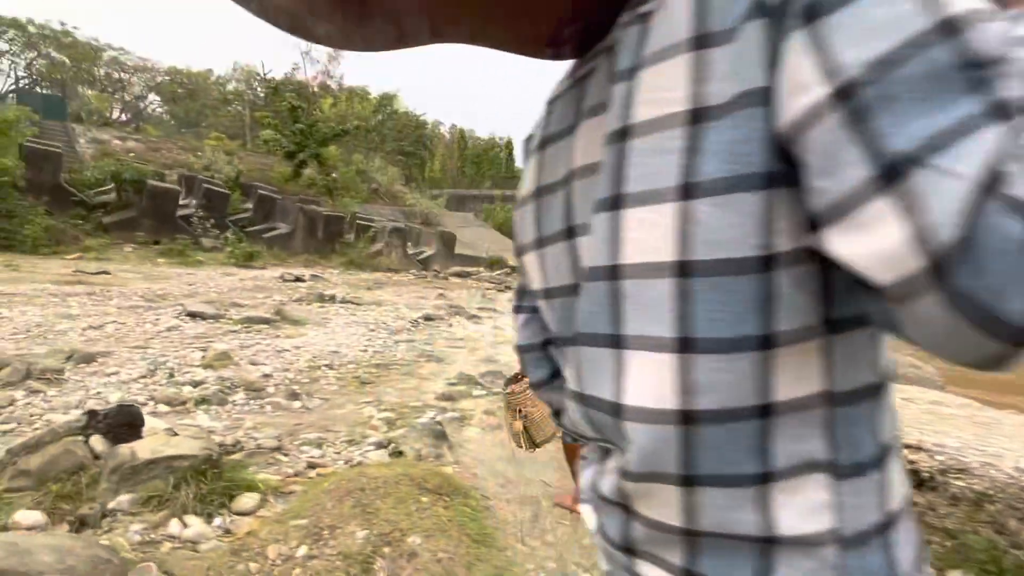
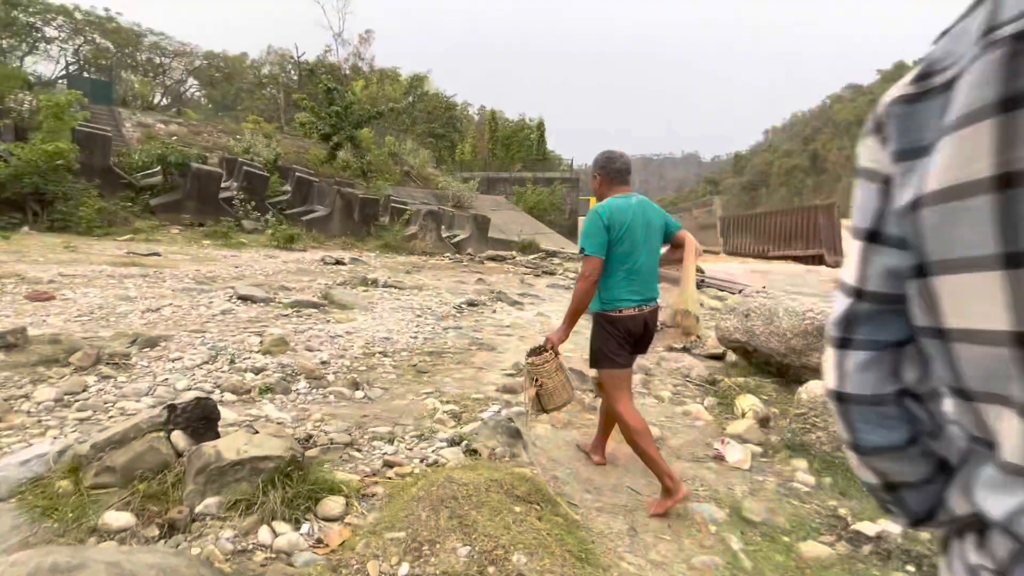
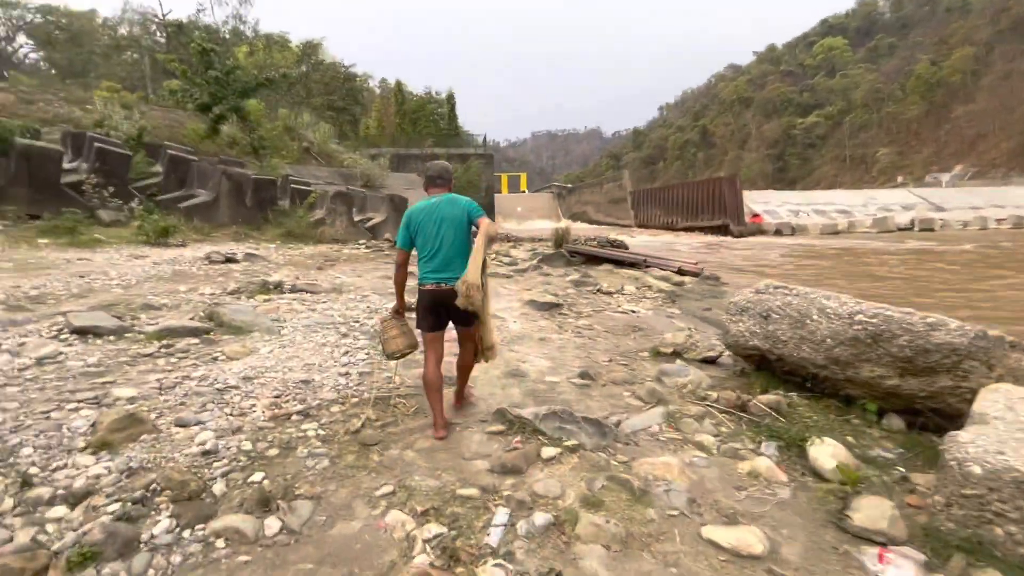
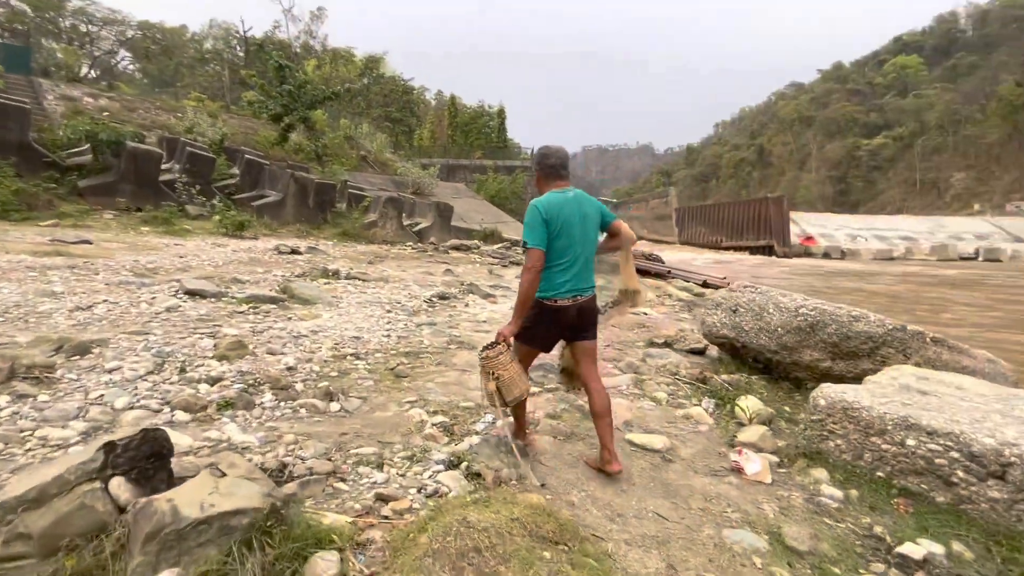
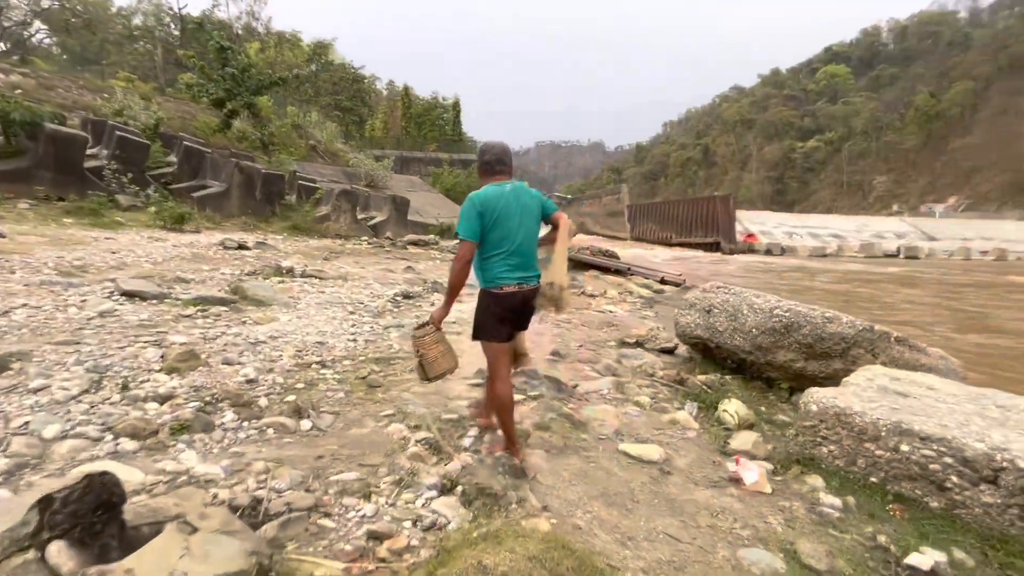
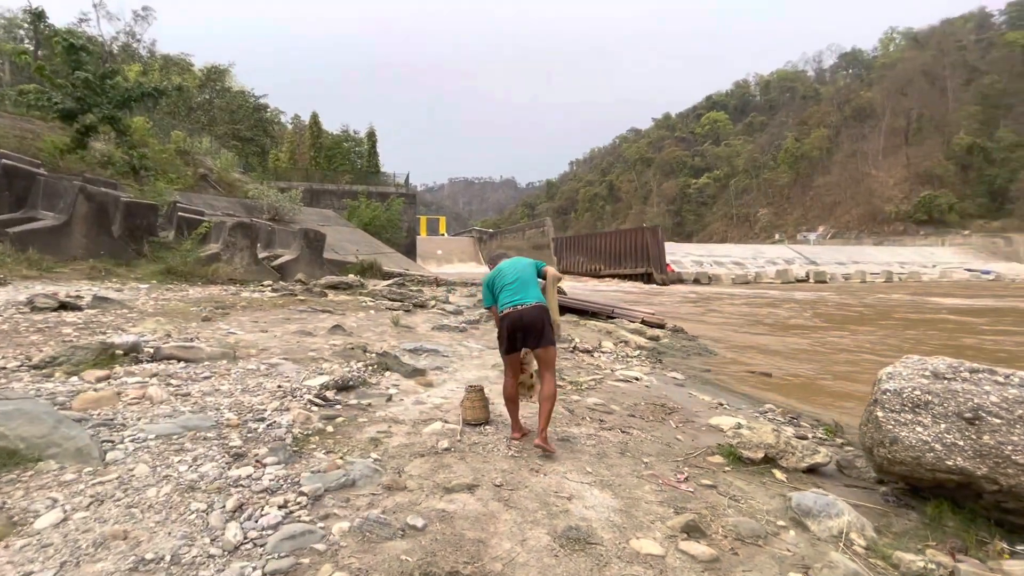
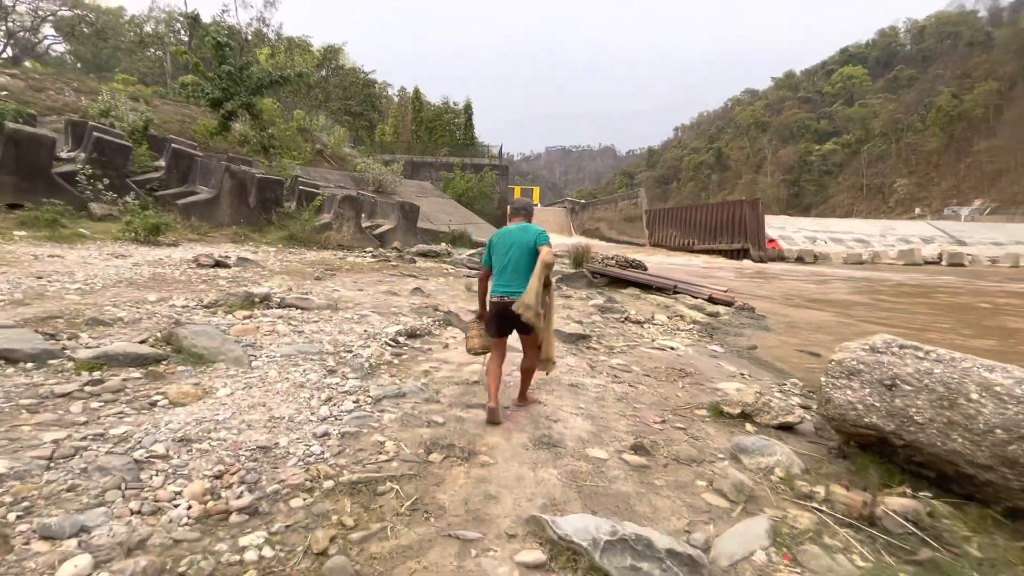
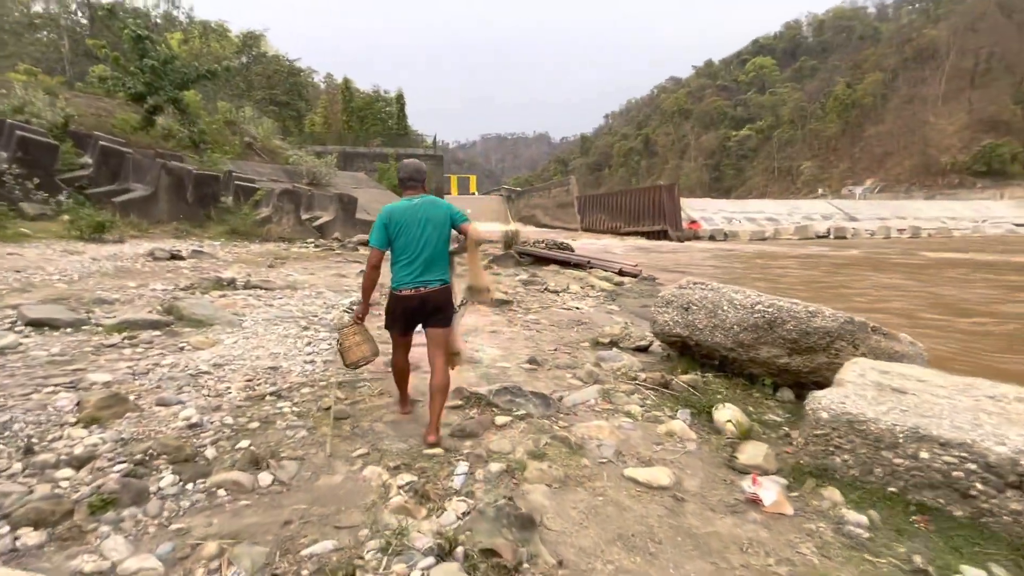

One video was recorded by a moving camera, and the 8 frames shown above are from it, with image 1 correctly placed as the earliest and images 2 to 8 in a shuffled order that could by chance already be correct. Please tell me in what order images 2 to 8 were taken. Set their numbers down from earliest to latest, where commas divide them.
2, 4, 5, 8, 3, 7, 6
